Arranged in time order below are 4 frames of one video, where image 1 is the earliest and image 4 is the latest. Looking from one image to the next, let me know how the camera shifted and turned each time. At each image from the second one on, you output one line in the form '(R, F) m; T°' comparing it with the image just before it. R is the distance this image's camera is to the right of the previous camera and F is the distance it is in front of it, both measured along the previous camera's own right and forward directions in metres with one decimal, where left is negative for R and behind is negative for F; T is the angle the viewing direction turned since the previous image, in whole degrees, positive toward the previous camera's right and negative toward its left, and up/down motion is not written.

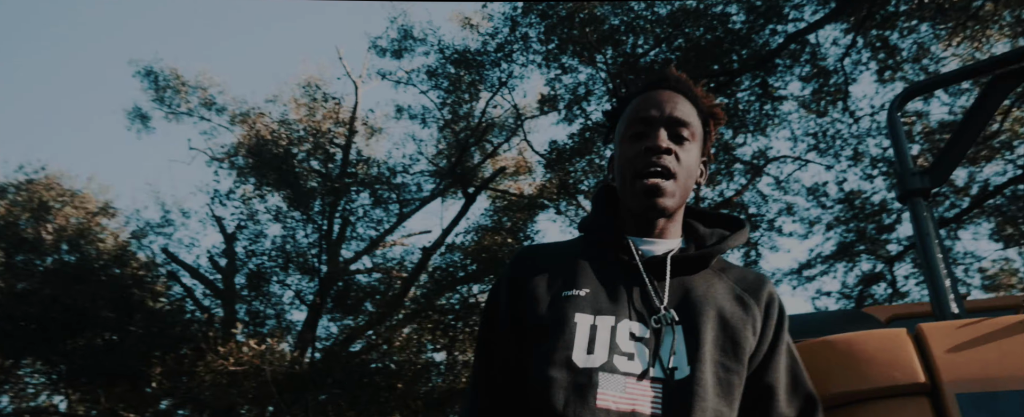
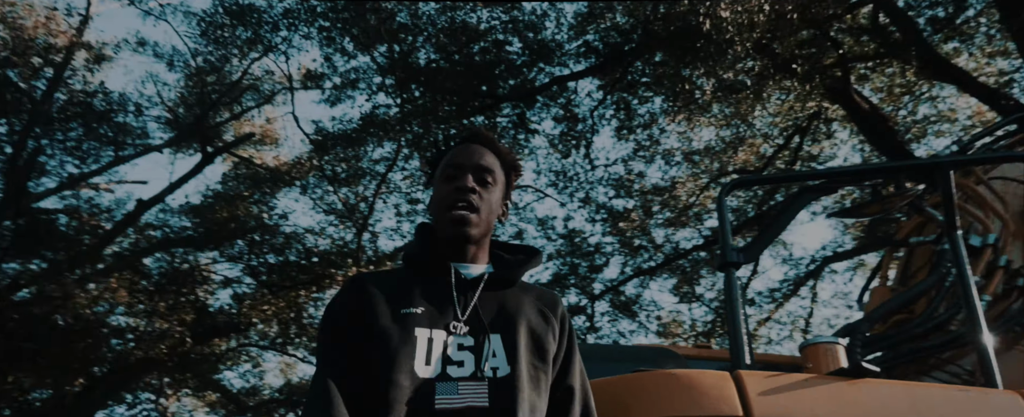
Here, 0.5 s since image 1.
(-0.3, -0.1) m; +20°
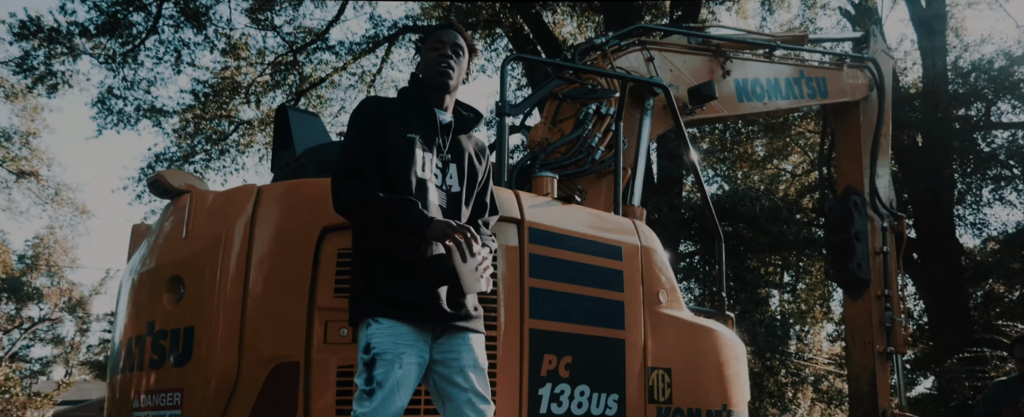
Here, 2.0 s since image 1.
(-0.8, -0.4) m; +37°
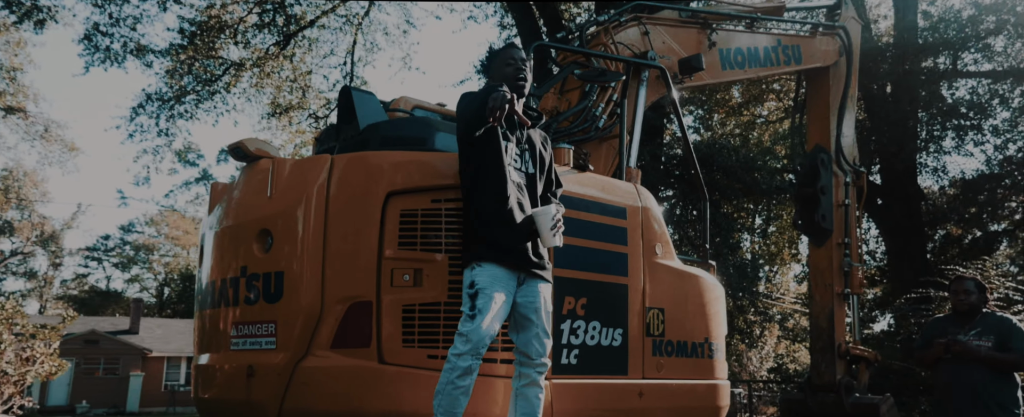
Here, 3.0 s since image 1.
(-0.2, -0.4) m; +2°
